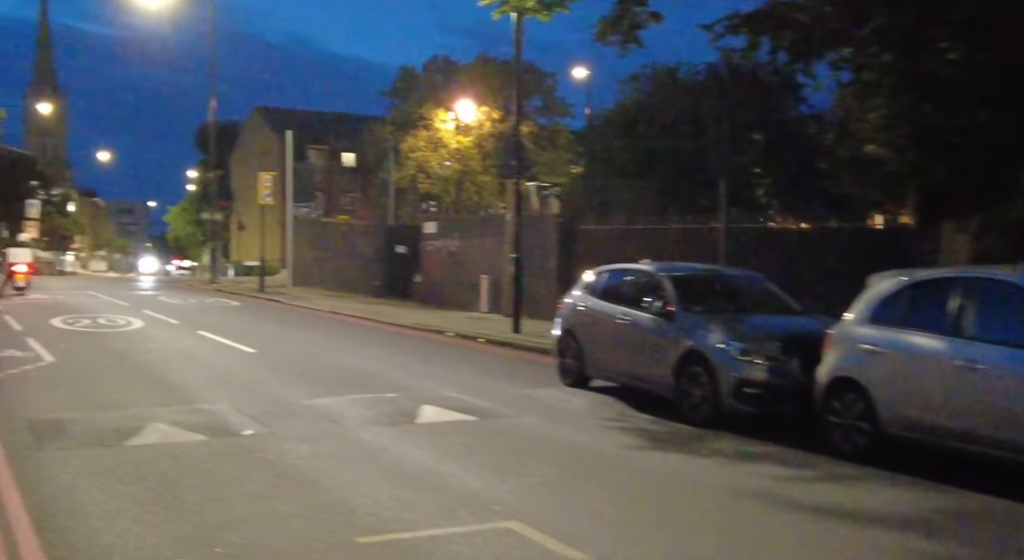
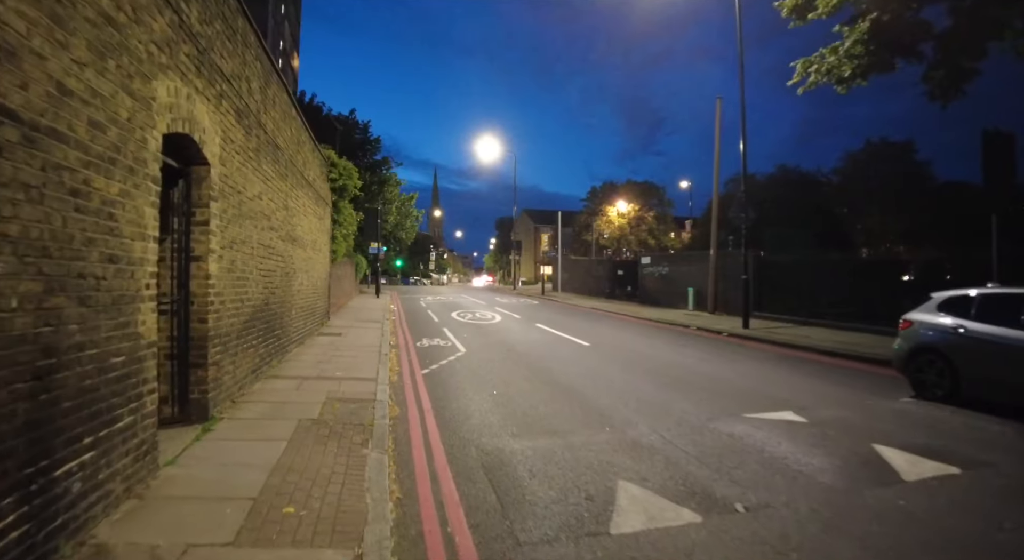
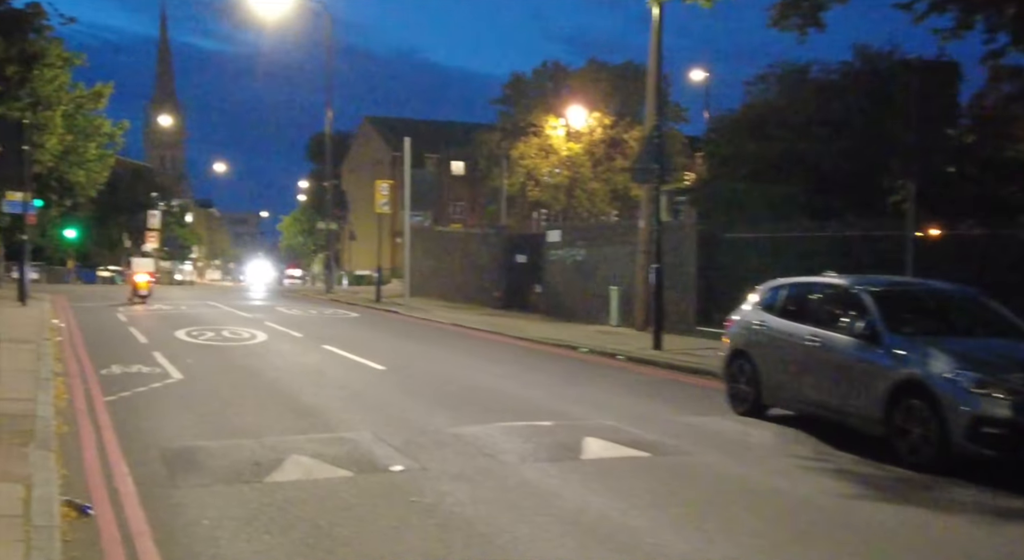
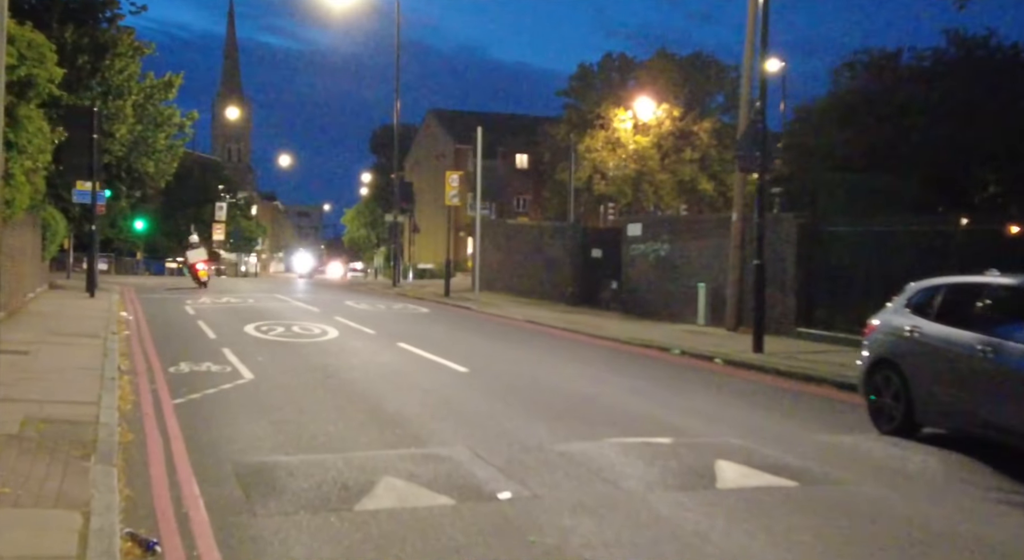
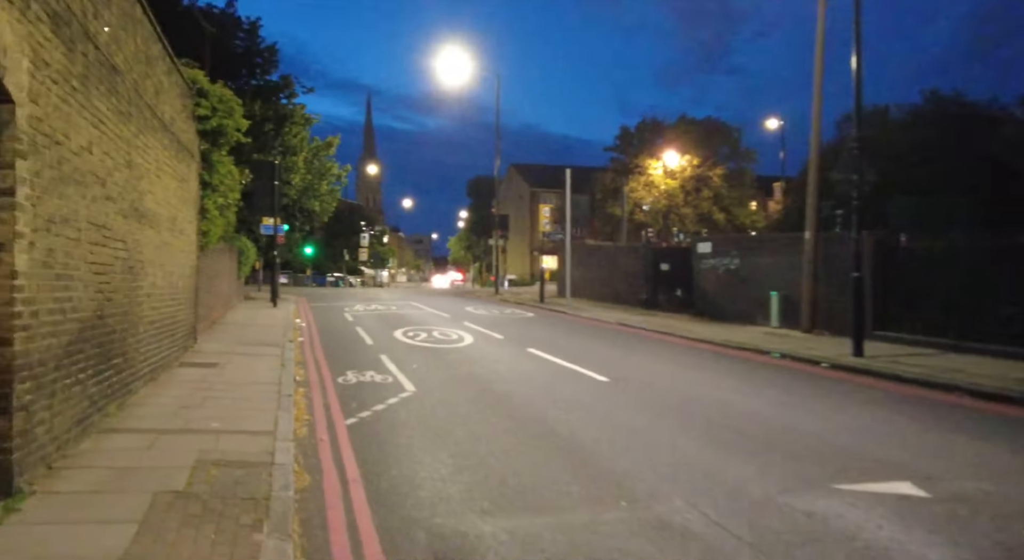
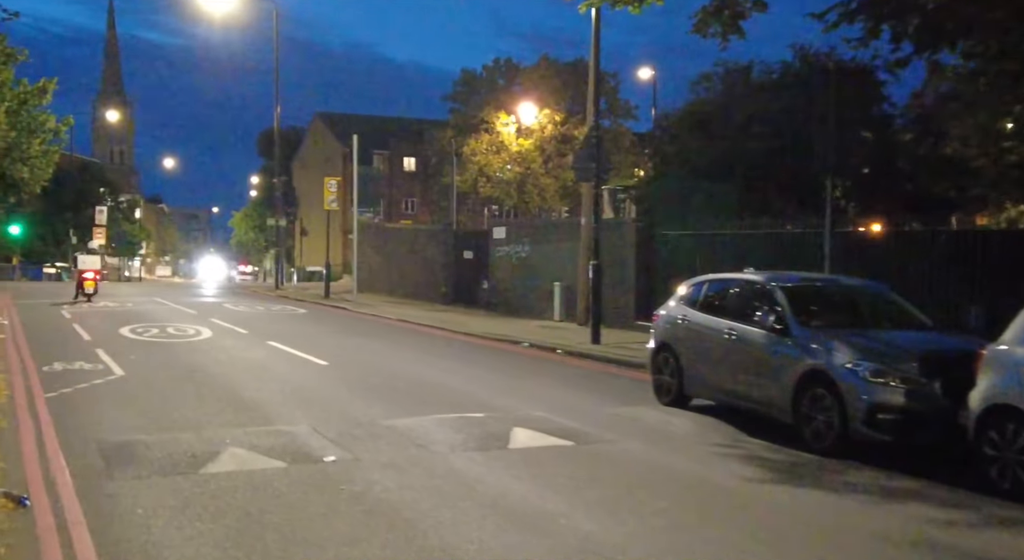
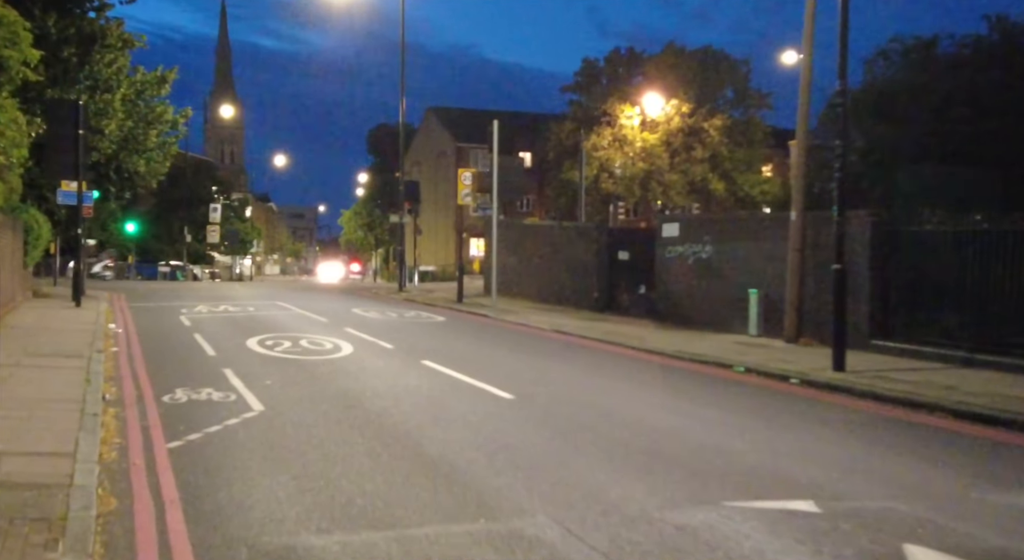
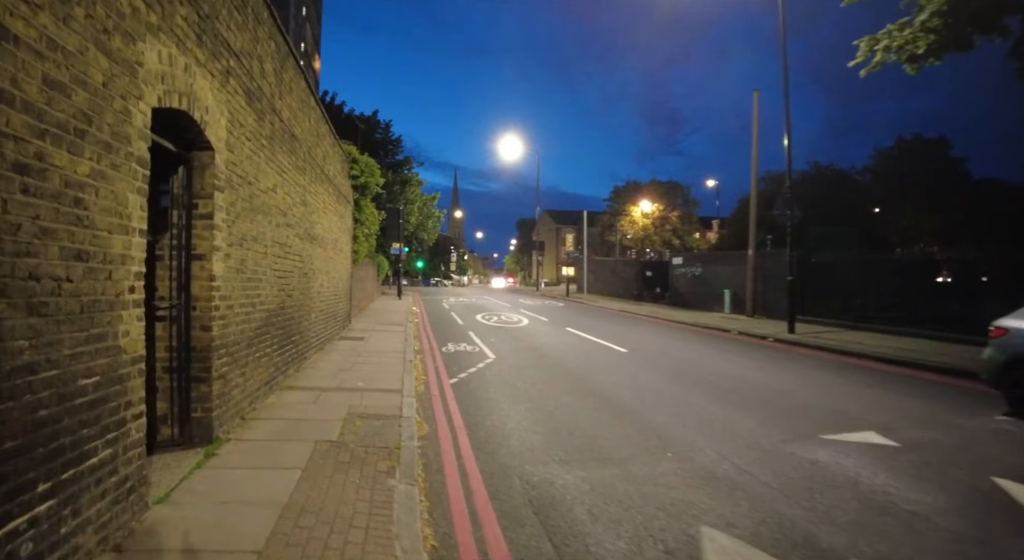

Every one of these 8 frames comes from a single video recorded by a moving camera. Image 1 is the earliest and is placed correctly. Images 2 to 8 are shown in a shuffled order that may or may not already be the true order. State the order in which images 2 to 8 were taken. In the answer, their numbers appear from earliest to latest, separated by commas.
6, 3, 4, 7, 5, 2, 8
